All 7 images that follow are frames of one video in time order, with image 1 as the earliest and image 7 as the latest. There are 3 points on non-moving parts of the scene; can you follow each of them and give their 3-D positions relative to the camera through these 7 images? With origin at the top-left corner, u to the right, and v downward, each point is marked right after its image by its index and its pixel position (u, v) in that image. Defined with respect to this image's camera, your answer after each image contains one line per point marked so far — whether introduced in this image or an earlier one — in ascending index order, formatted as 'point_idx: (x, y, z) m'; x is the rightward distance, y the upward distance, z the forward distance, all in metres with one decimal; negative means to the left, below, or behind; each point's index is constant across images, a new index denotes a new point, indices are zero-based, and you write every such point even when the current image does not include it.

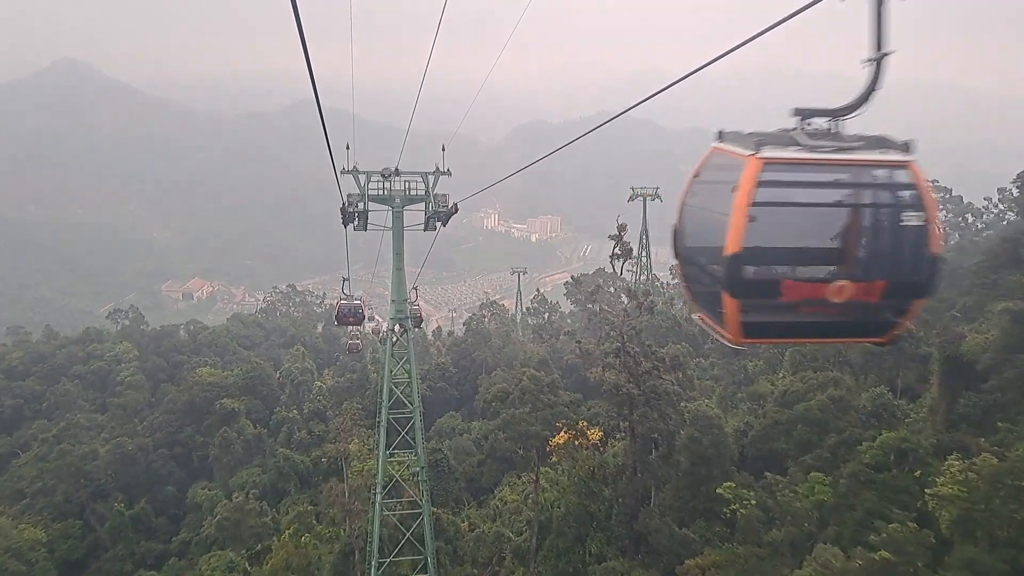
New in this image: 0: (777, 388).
0: (+7.0, -2.6, +15.4) m
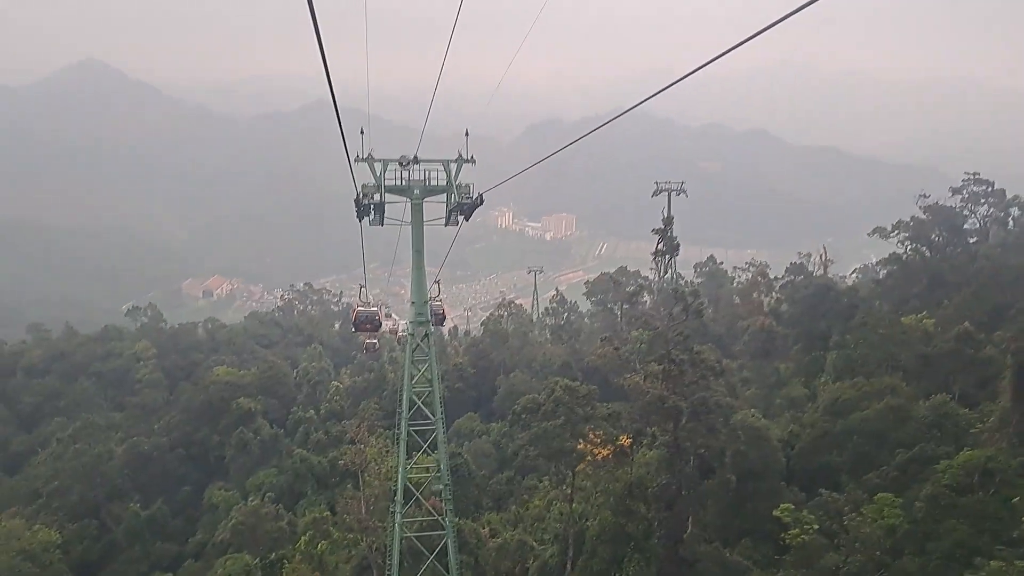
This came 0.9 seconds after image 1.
0: (+7.6, -2.6, +14.3) m
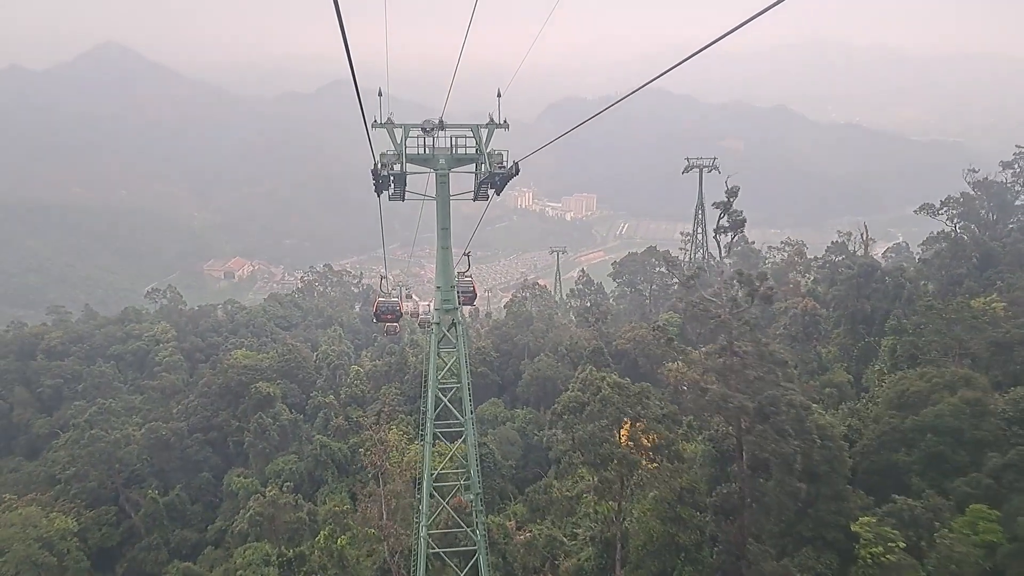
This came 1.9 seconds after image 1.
0: (+8.3, -2.2, +13.1) m
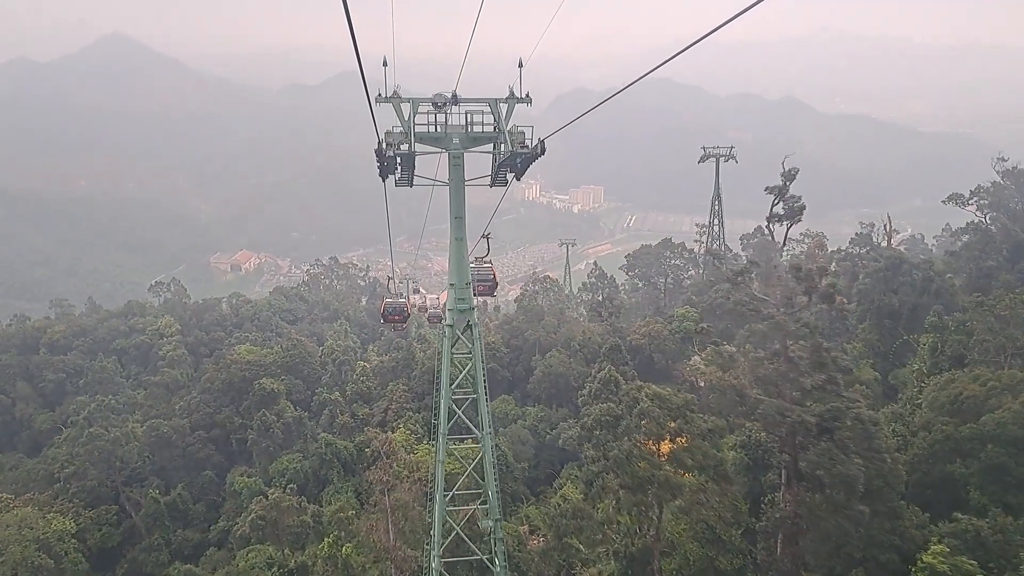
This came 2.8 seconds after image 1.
0: (+8.6, -2.1, +12.2) m
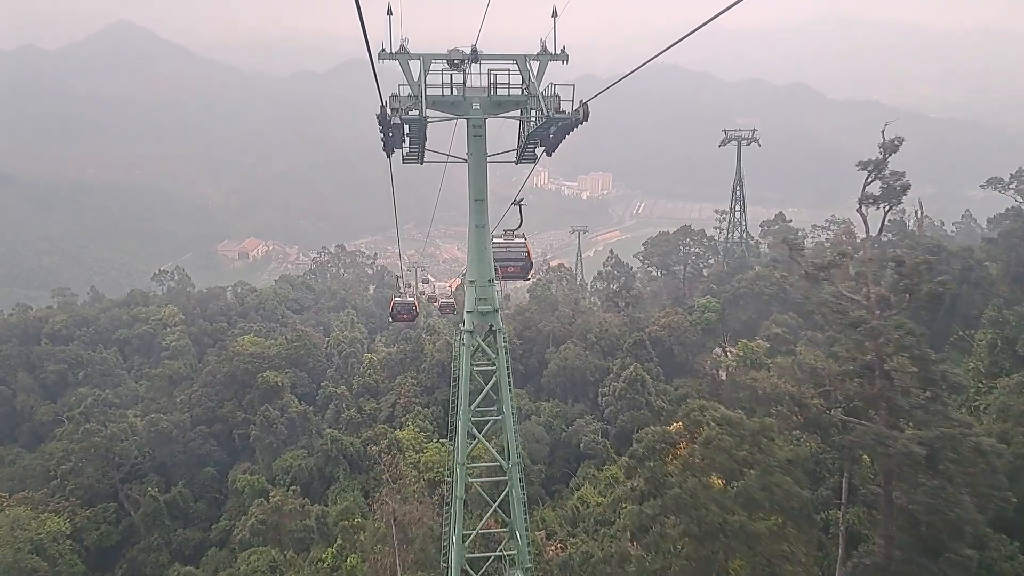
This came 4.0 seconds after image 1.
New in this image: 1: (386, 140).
0: (+8.9, -1.9, +11.0) m
1: (-1.4, +1.6, +6.5) m
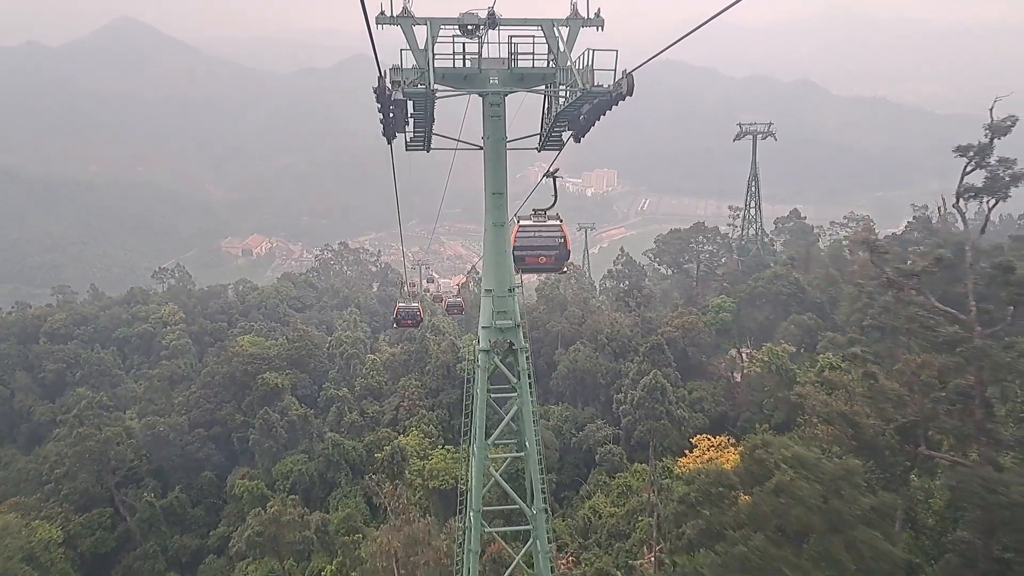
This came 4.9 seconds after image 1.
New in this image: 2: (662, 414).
0: (+9.2, -2.0, +10.1) m
1: (-1.2, +1.5, +5.7) m
2: (+4.4, -3.7, +17.3) m
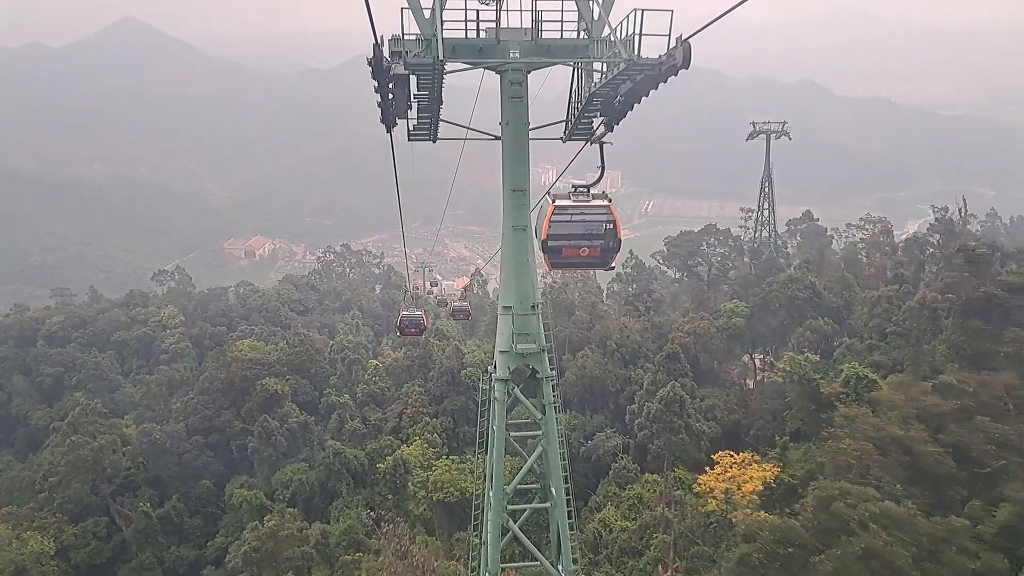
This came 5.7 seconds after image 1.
0: (+9.3, -2.1, +9.4) m
1: (-1.1, +1.4, +5.0) m
2: (+4.6, -3.8, +16.6) m
